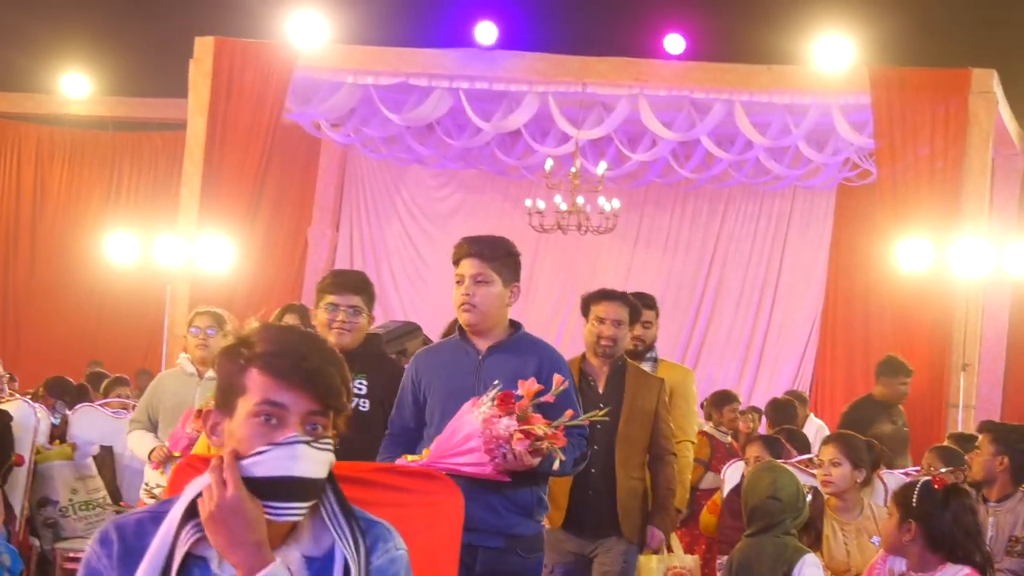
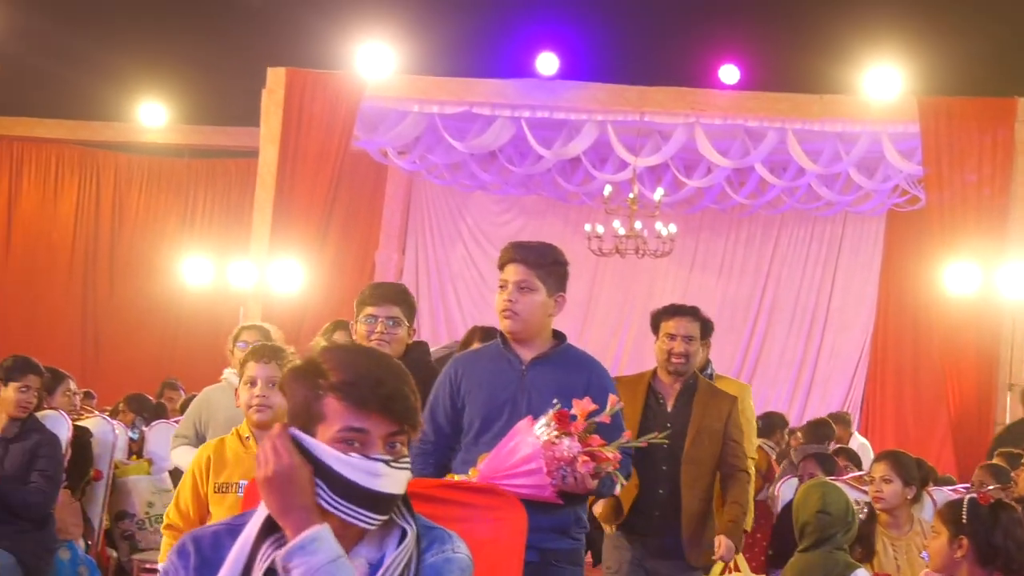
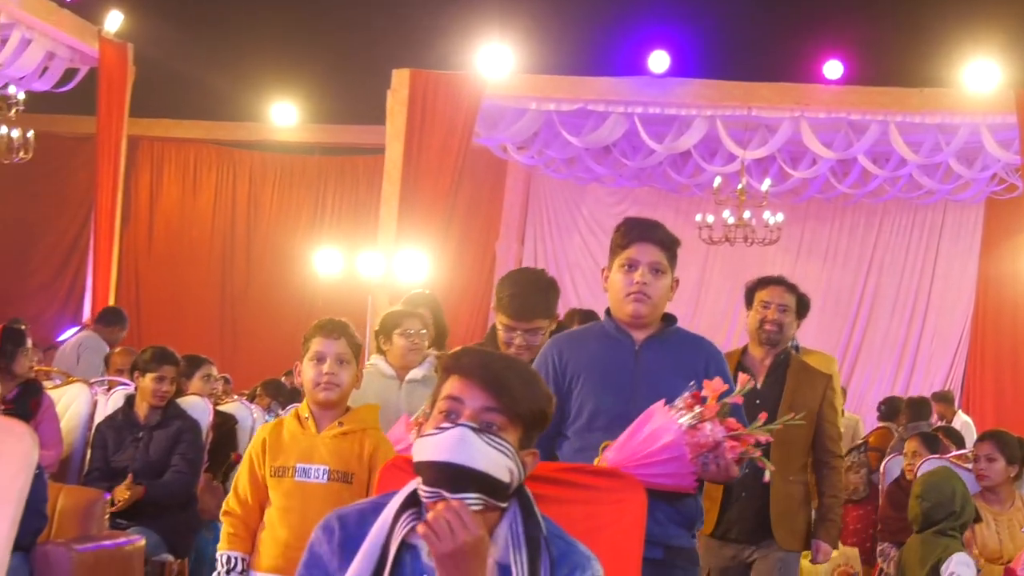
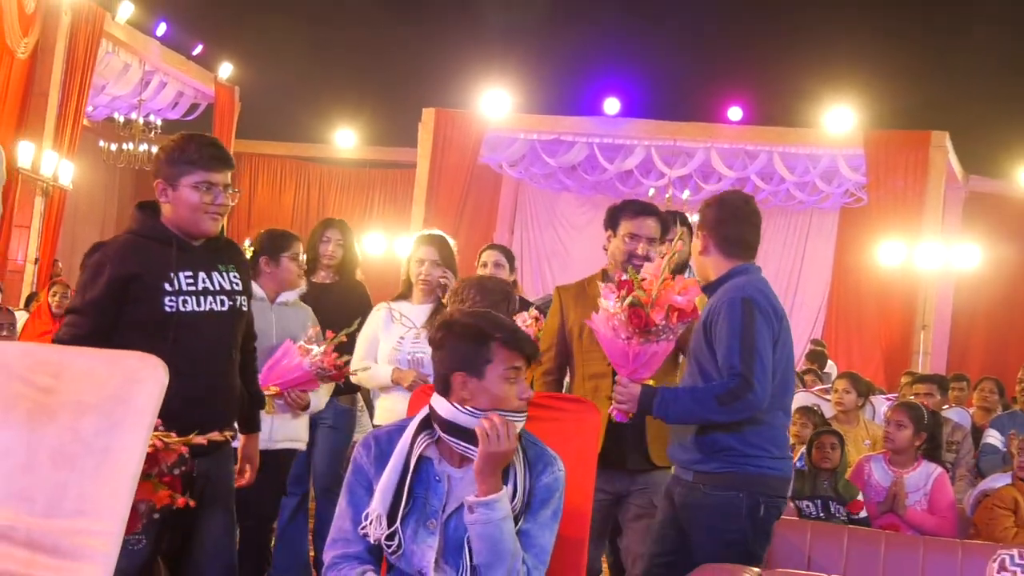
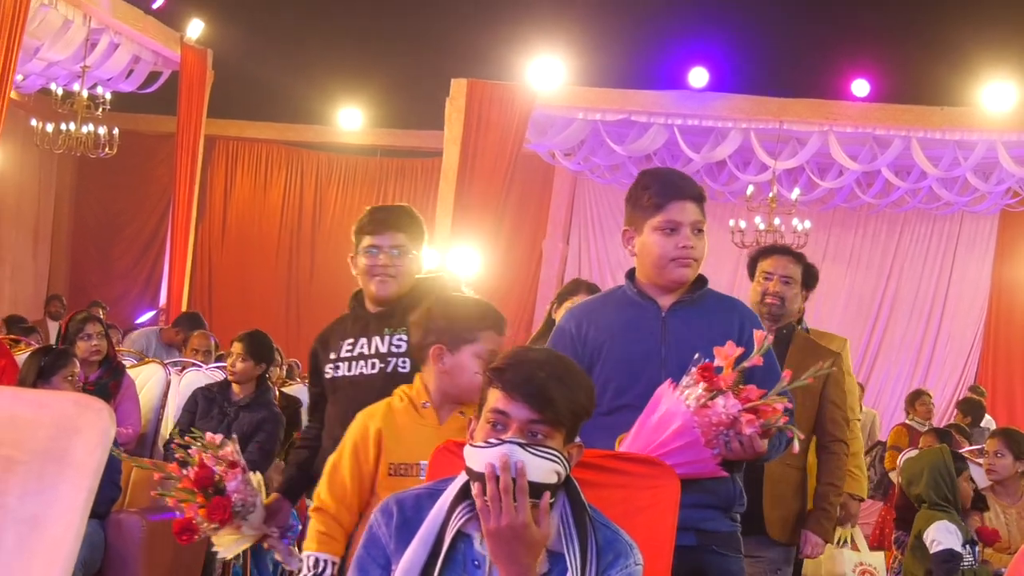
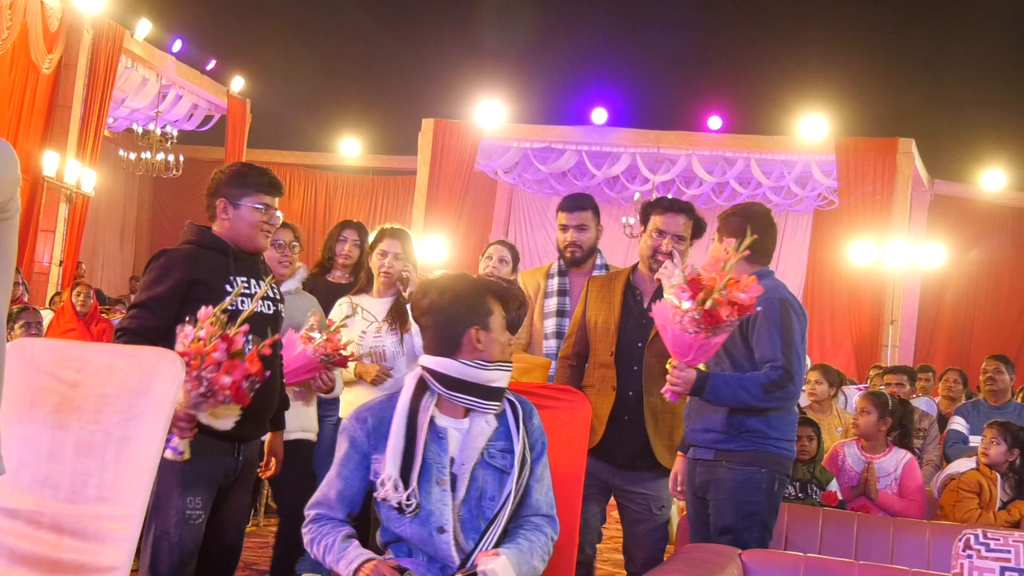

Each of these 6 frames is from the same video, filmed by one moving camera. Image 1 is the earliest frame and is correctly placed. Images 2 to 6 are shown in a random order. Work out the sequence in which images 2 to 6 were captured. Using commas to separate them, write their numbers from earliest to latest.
2, 3, 5, 4, 6
